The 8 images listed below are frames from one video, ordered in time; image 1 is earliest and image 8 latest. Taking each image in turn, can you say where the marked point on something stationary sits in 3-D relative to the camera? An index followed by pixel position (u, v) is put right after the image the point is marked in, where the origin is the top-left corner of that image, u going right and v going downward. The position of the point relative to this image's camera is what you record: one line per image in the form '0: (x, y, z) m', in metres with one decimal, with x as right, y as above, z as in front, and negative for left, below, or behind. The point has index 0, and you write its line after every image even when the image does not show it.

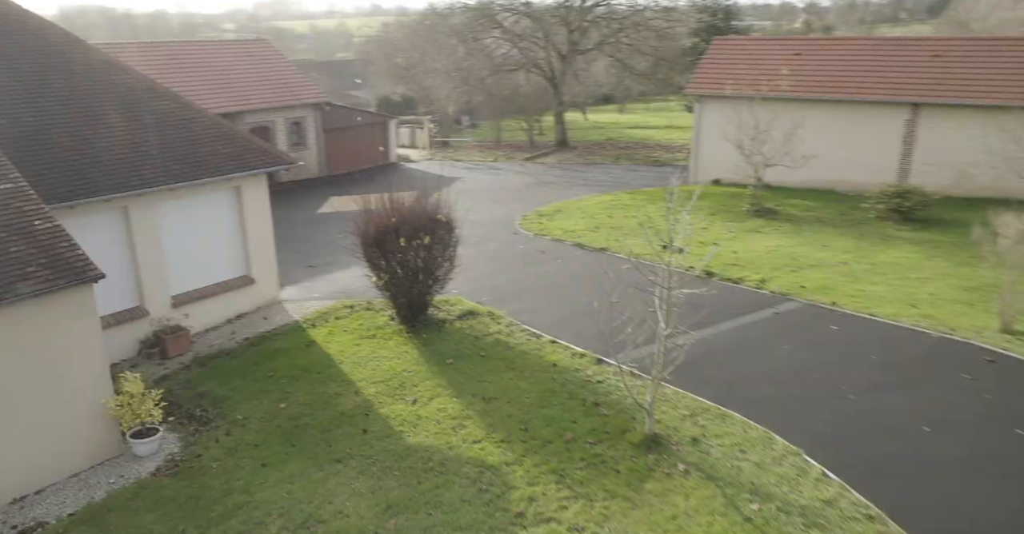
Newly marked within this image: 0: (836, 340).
0: (+4.8, -1.1, +9.3) m
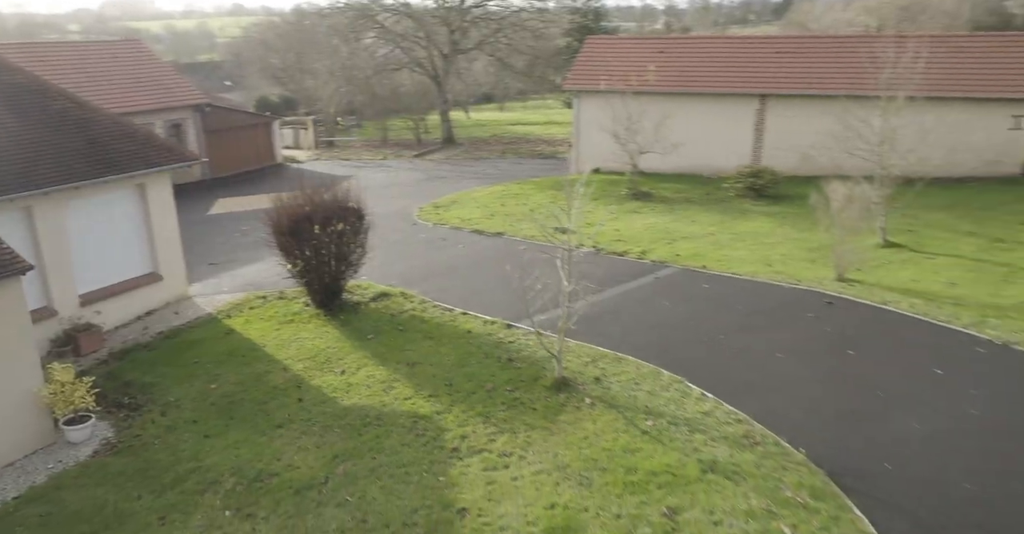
0: (+3.4, -0.4, +10.7) m
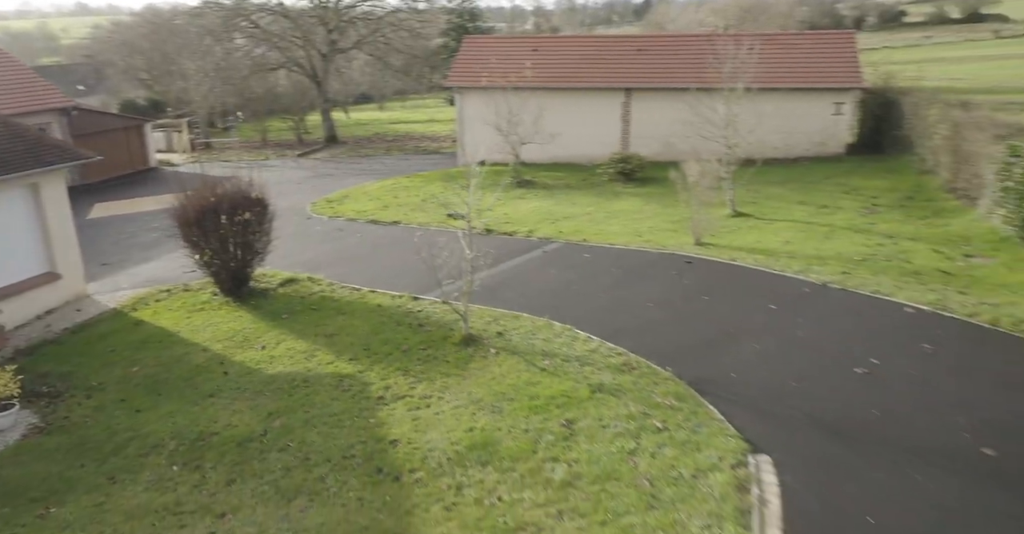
0: (+1.5, +0.2, +12.1) m
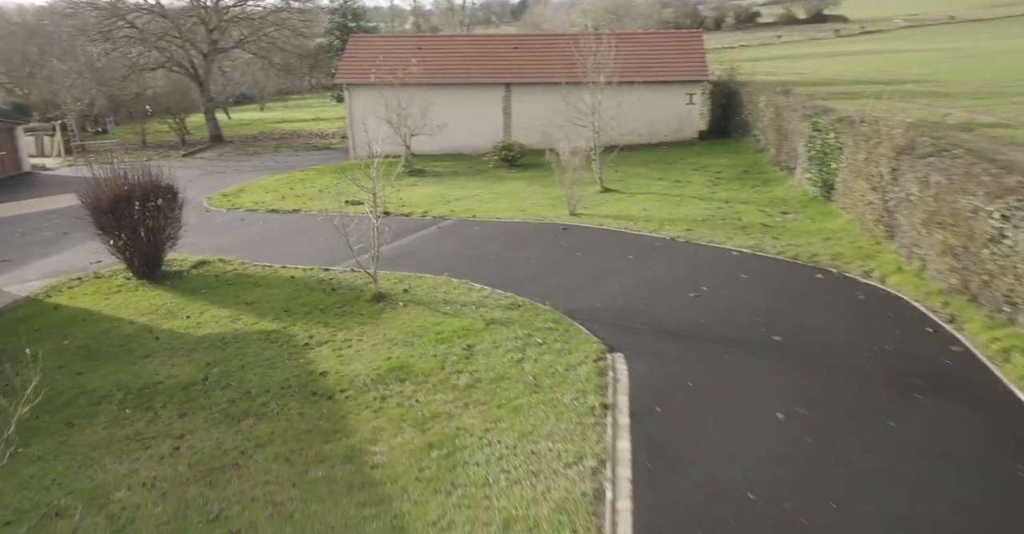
0: (-0.7, +0.9, +13.7) m
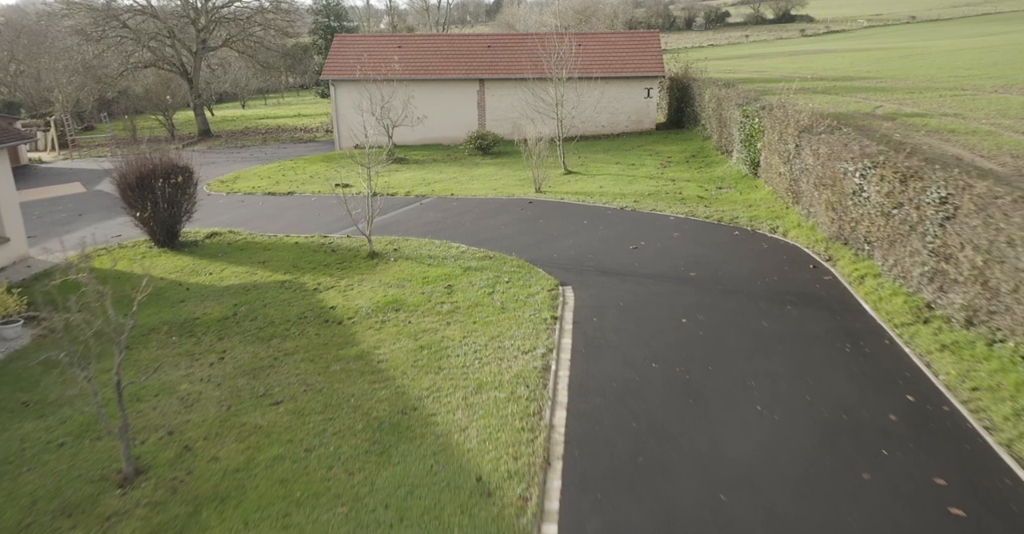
0: (-1.4, +1.6, +15.7) m
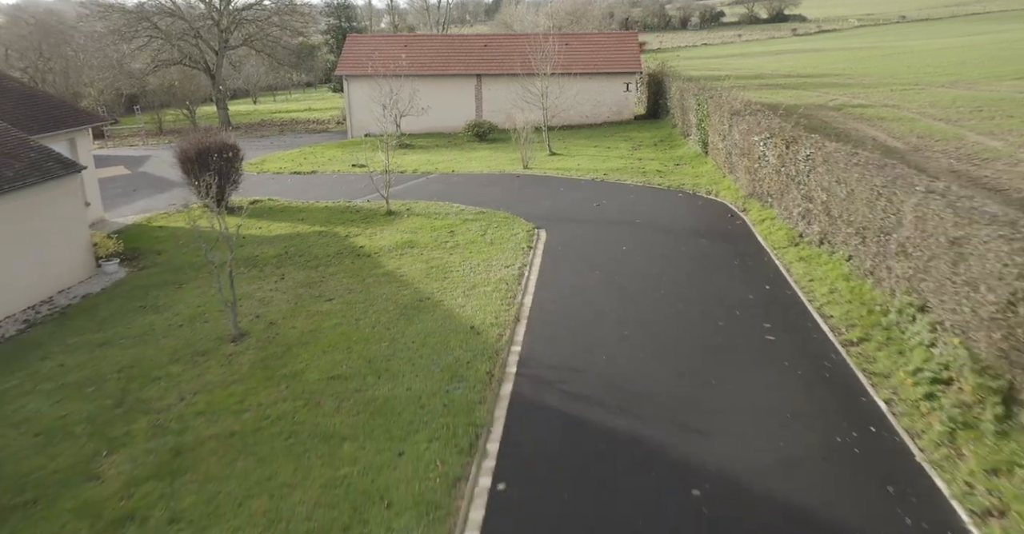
0: (-1.7, +2.7, +18.6) m
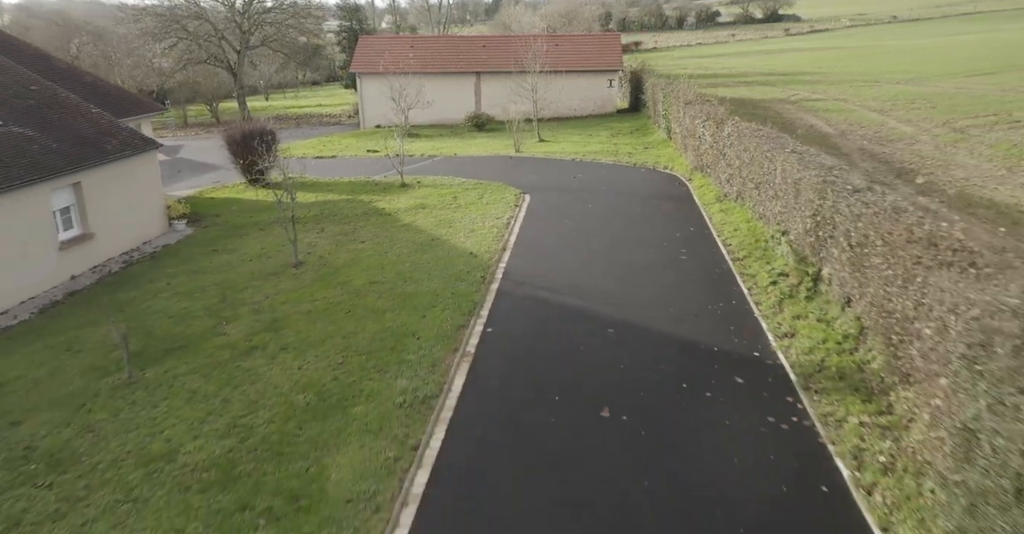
0: (-1.9, +3.8, +21.8) m
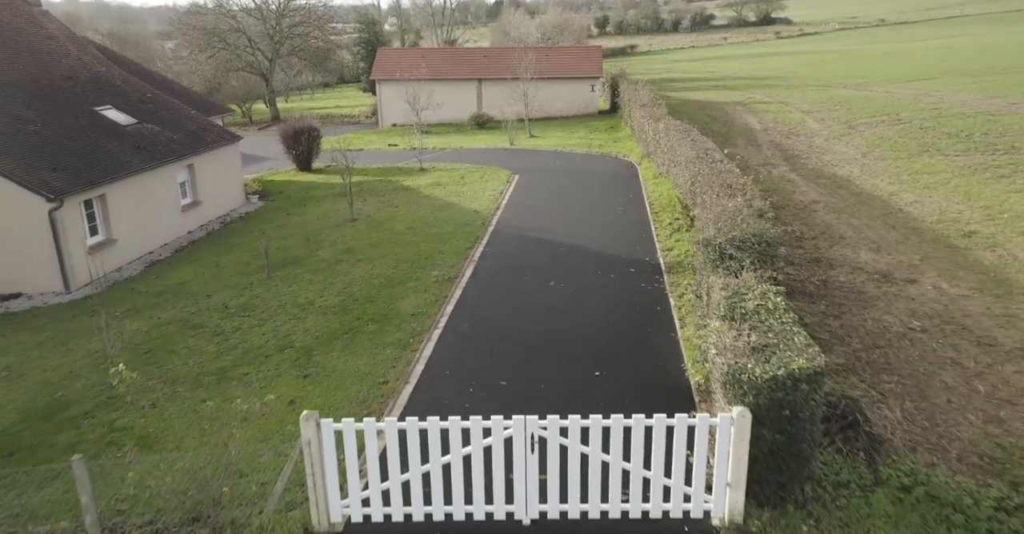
0: (-2.1, +5.1, +27.0) m
